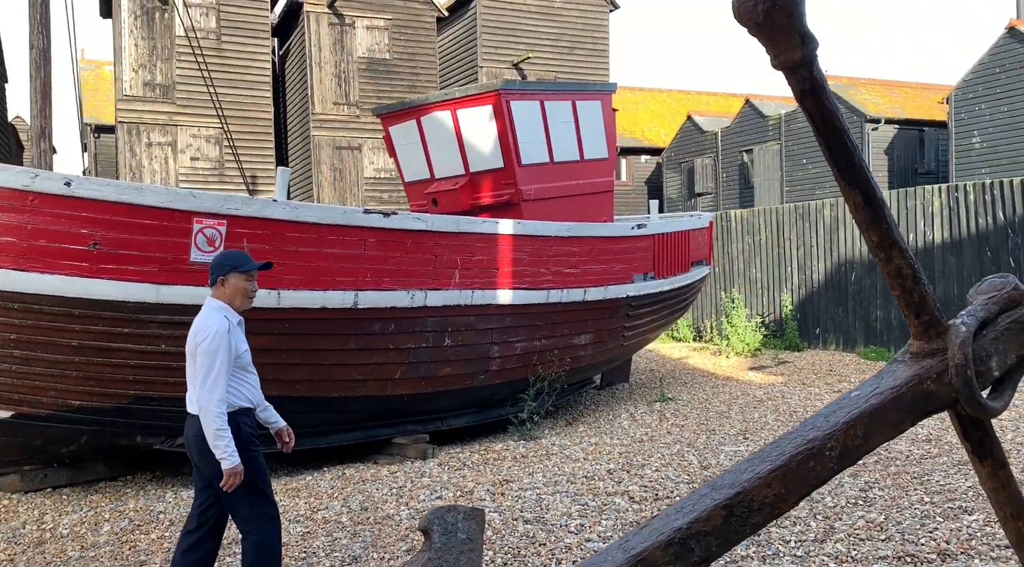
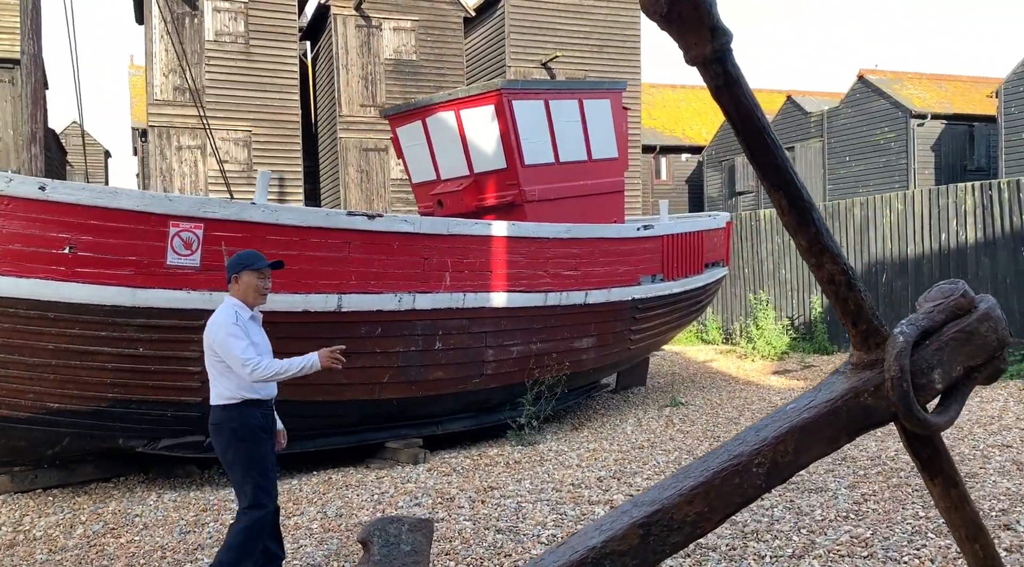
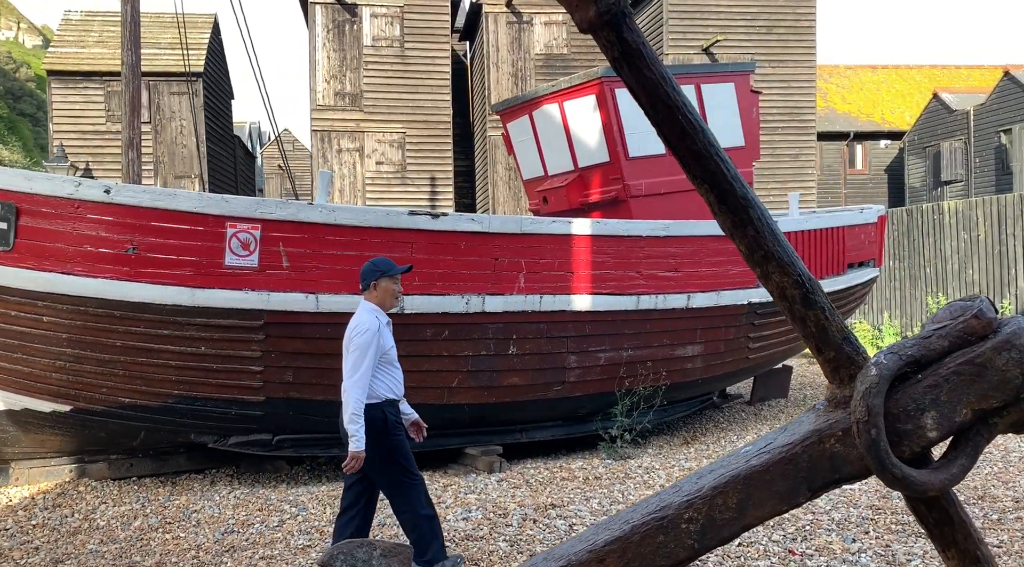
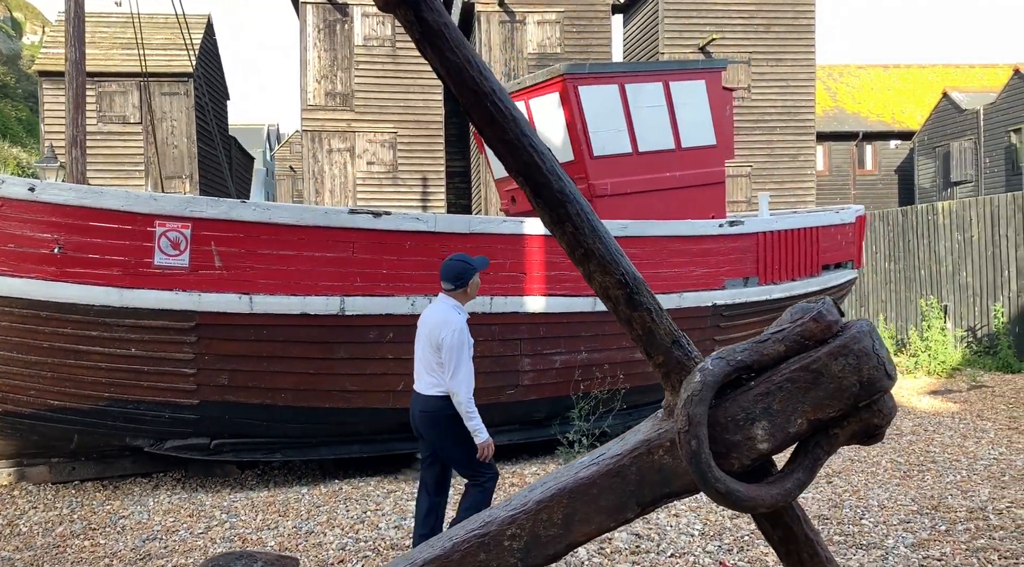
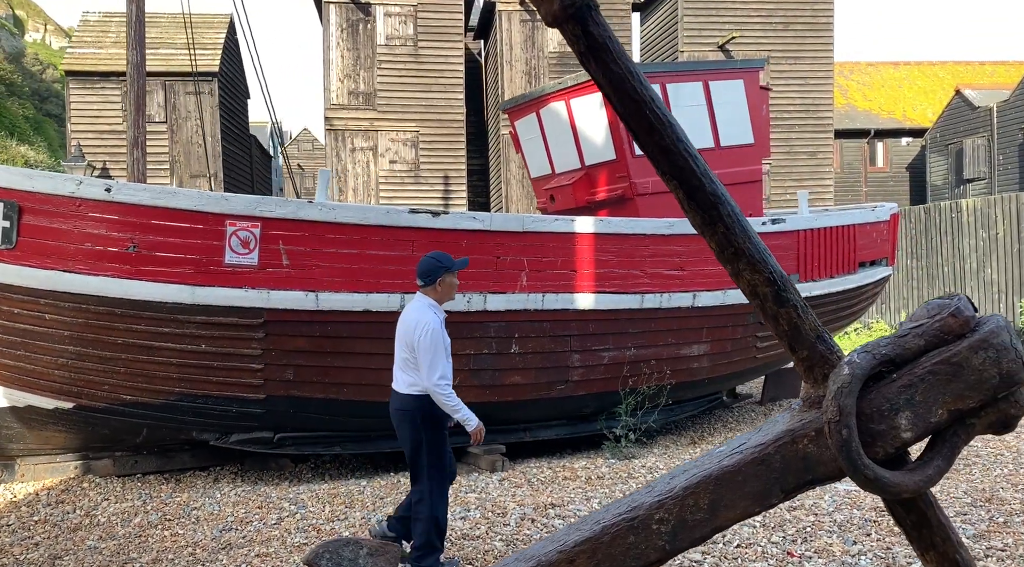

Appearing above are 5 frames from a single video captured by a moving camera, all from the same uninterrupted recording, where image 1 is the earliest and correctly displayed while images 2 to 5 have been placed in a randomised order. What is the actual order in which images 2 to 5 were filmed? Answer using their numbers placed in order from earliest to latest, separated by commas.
2, 3, 5, 4
